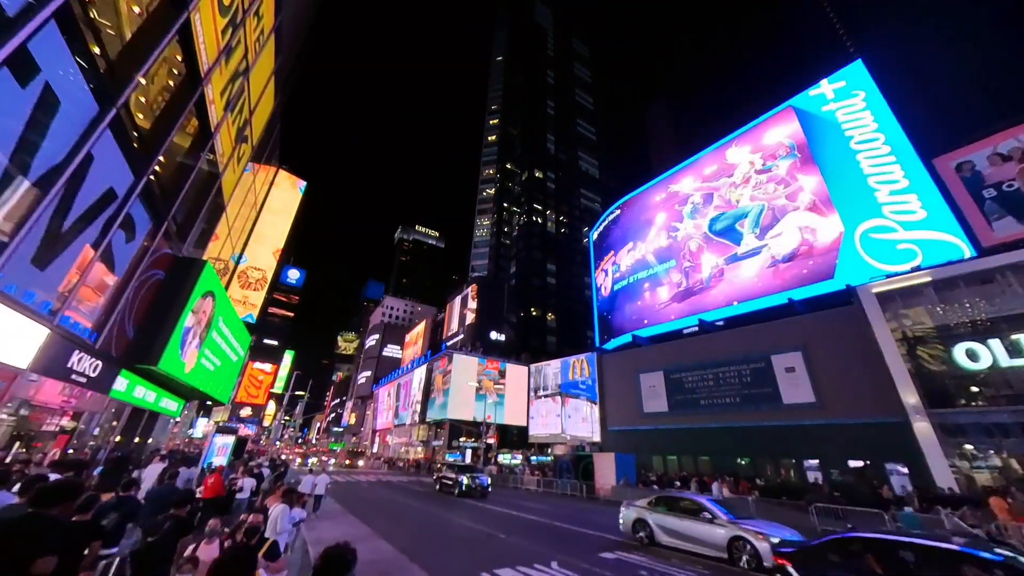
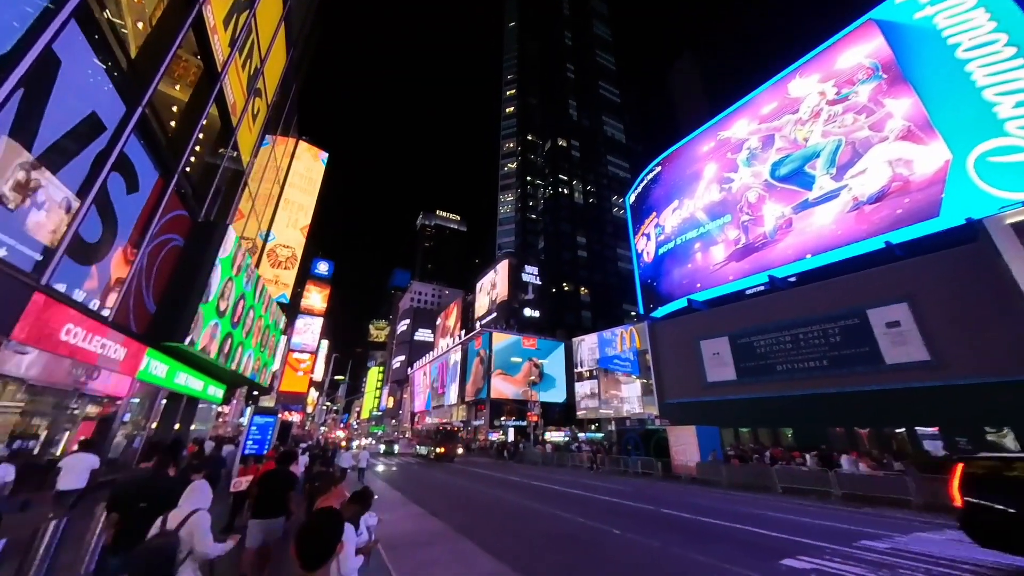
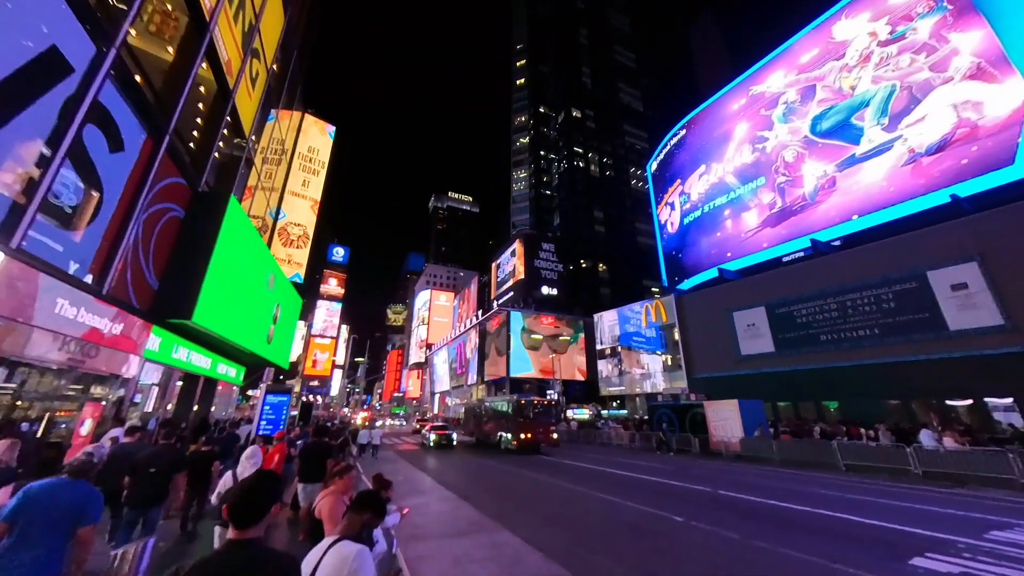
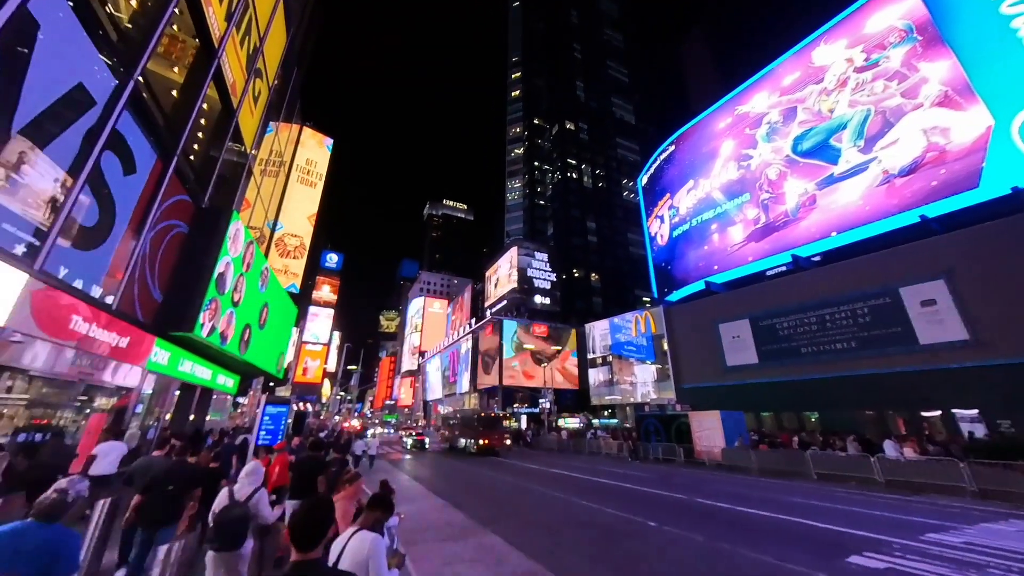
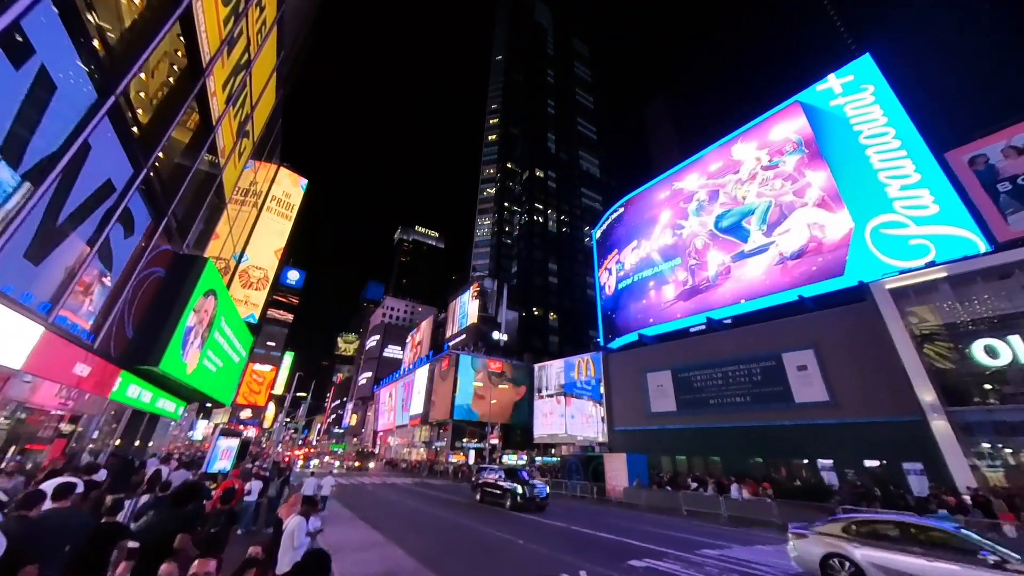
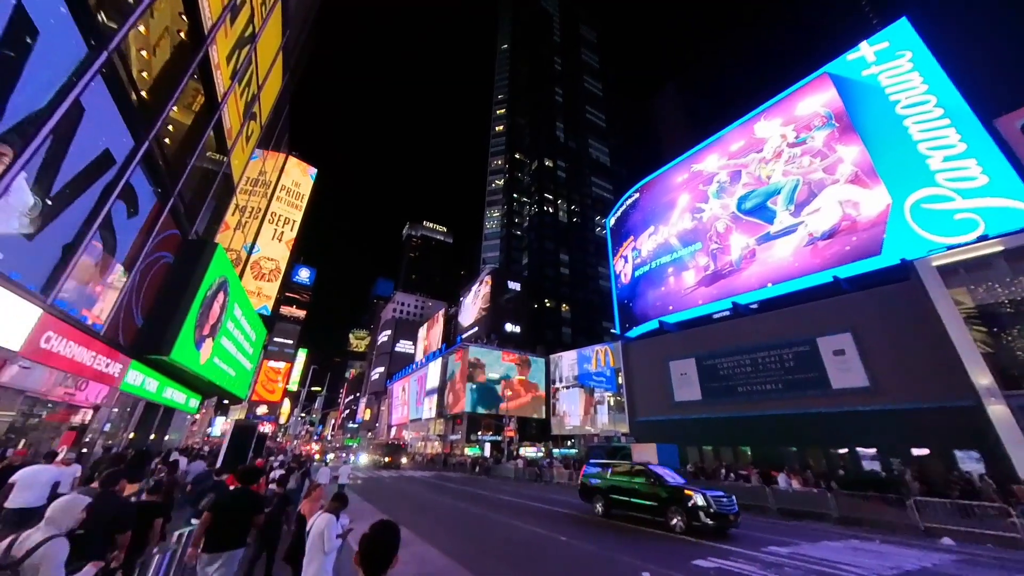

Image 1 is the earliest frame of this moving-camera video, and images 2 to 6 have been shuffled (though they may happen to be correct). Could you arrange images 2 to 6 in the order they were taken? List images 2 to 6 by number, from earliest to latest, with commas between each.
5, 6, 2, 4, 3
